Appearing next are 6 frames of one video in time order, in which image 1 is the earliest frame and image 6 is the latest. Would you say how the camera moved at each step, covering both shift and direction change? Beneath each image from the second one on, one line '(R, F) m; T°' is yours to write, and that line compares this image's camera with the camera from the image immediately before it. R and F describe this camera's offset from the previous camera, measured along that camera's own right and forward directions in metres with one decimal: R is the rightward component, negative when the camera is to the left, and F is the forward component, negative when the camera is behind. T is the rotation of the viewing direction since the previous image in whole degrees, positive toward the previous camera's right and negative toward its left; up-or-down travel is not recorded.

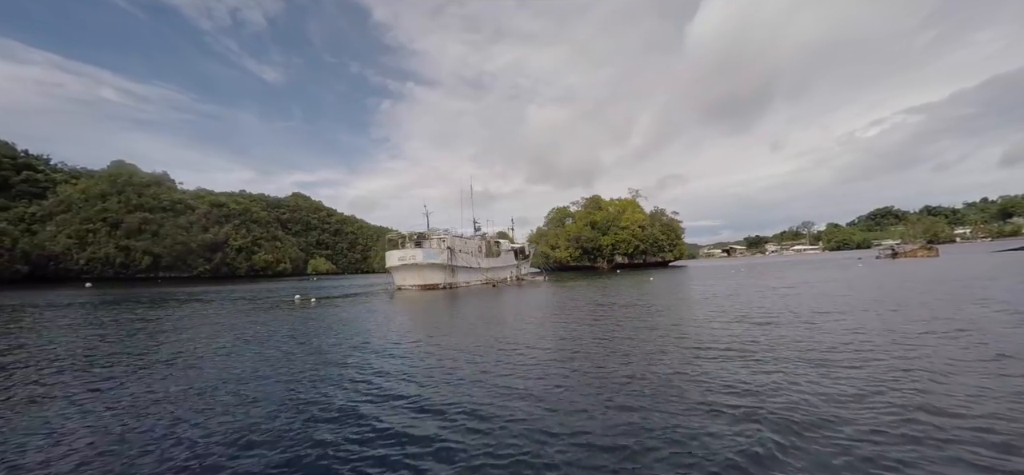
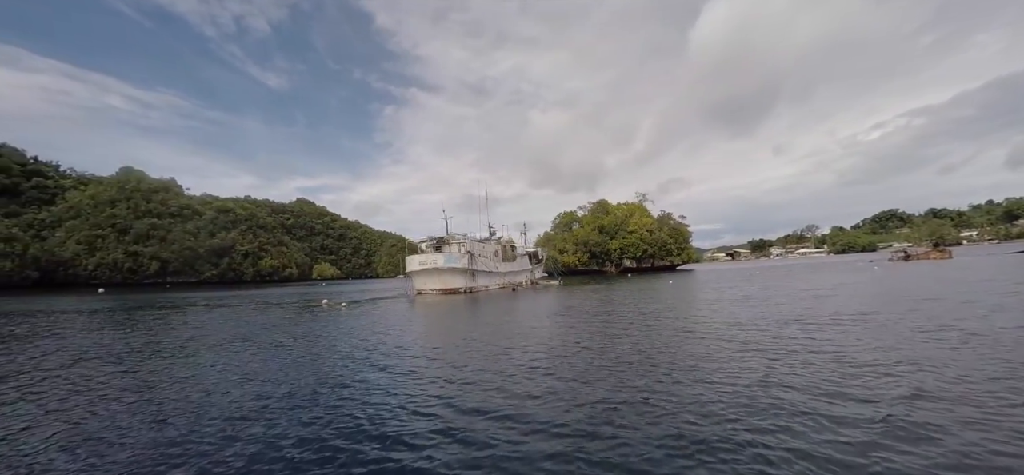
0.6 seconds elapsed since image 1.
(-1.2, -0.1) m; 0°
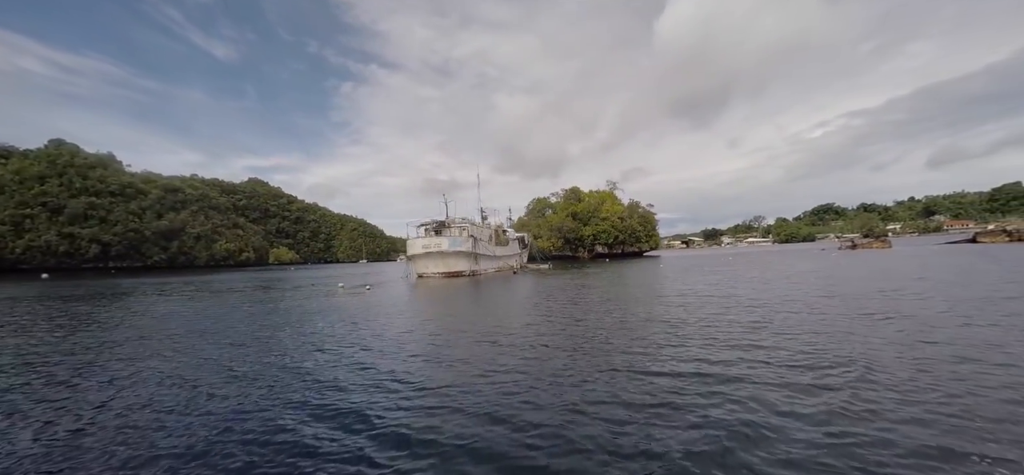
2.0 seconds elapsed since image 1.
(-2.5, -0.6) m; +5°
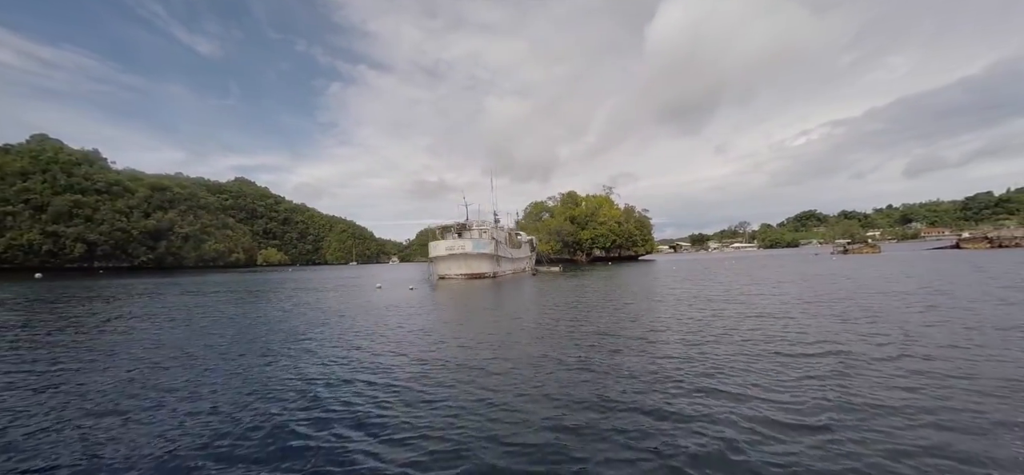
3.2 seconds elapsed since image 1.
(-2.2, -0.4) m; +2°
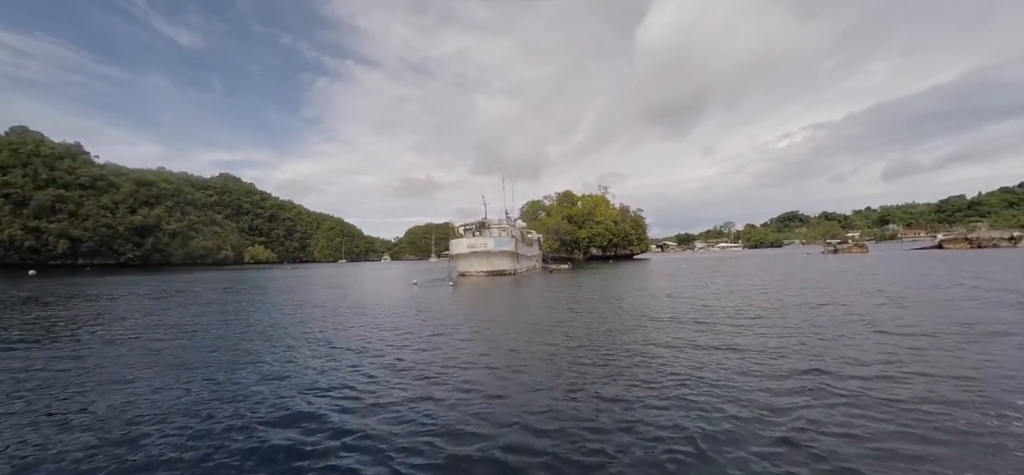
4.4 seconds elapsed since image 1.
(-2.2, -0.6) m; +2°
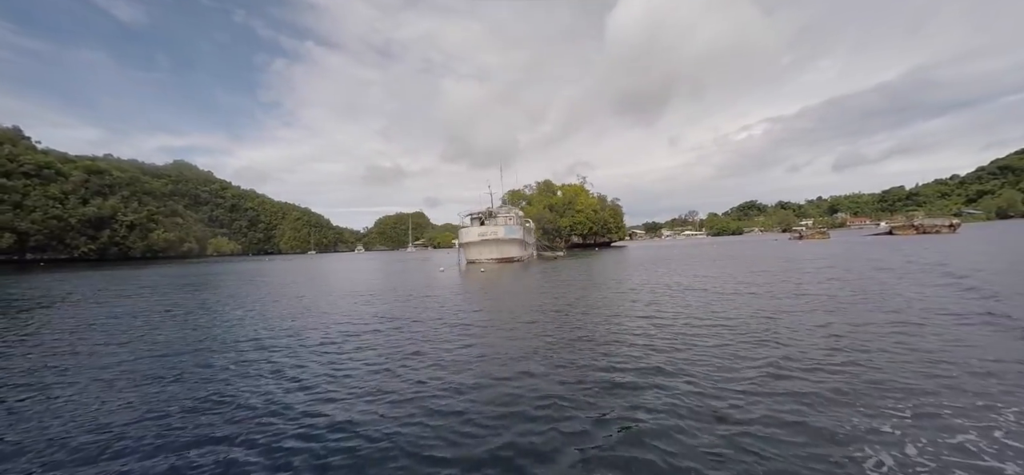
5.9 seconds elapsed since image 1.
(-2.7, -1.2) m; +4°
